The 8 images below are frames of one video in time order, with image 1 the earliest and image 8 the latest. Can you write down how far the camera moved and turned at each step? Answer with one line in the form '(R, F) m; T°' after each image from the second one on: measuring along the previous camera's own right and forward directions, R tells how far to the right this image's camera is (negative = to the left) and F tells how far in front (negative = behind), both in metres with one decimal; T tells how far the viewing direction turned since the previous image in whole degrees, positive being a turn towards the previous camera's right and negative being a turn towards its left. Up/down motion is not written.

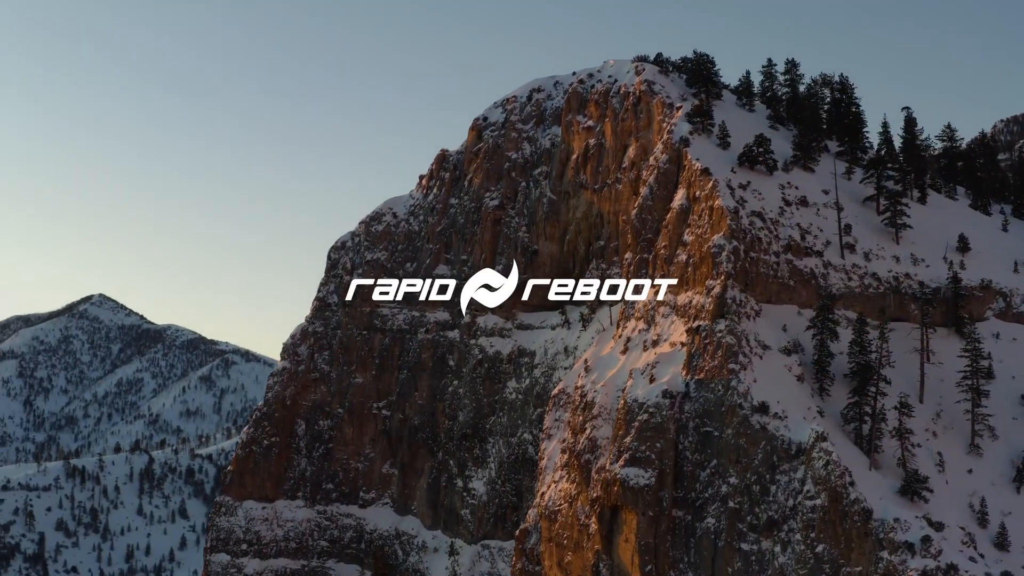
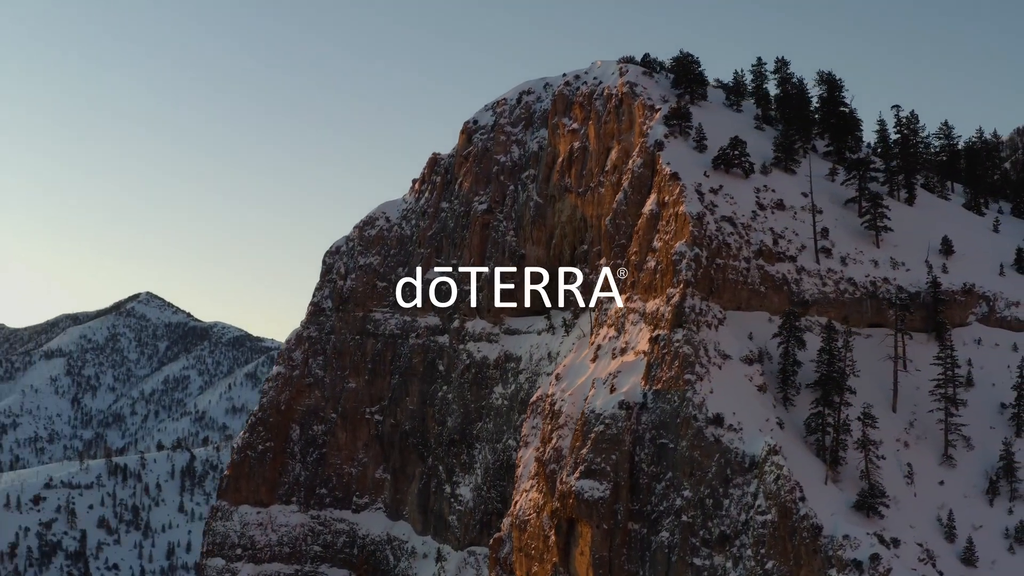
(+4.7, +0.8) m; -2°
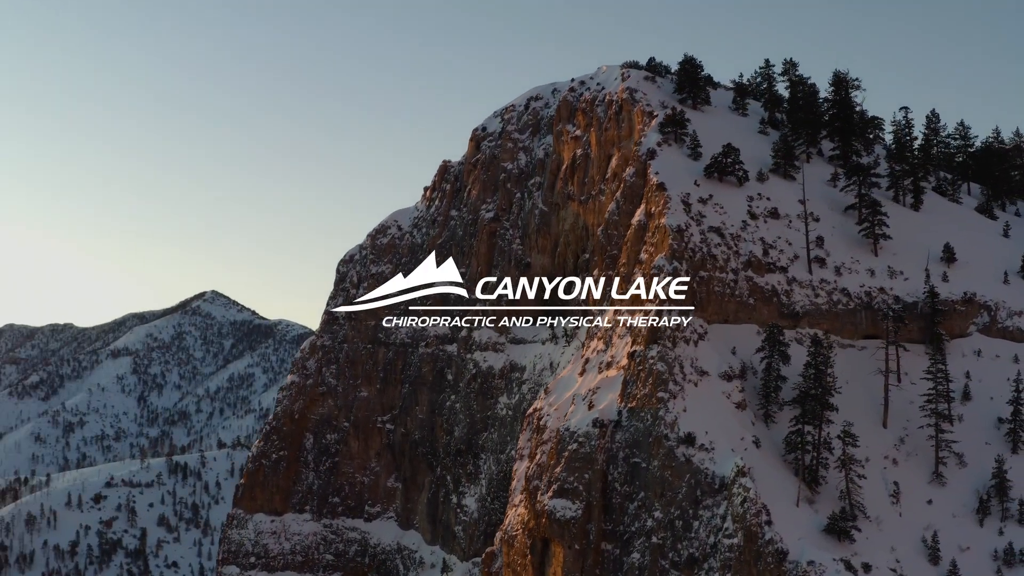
(+4.6, +0.7) m; -3°
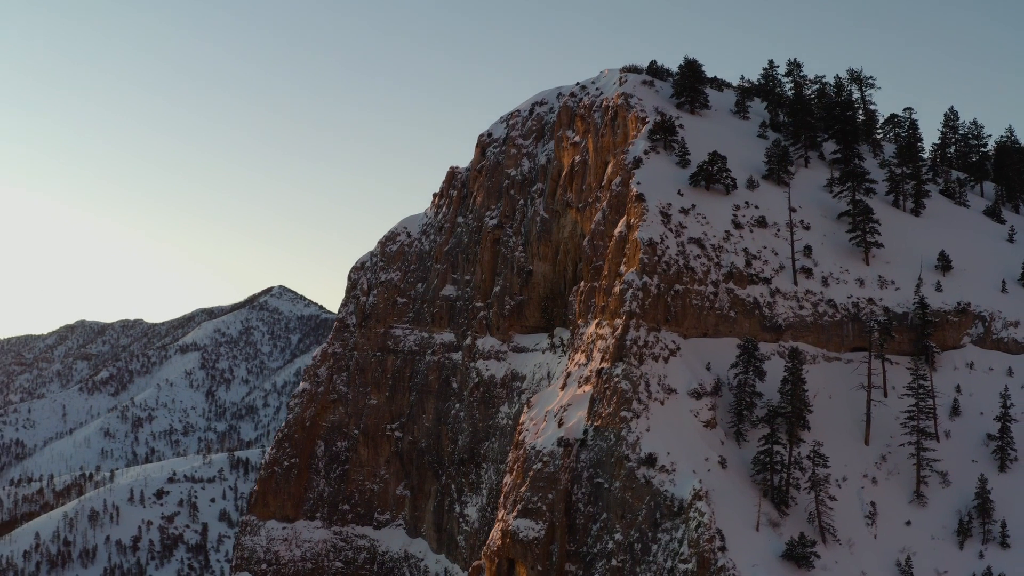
(+5.1, +0.8) m; -3°
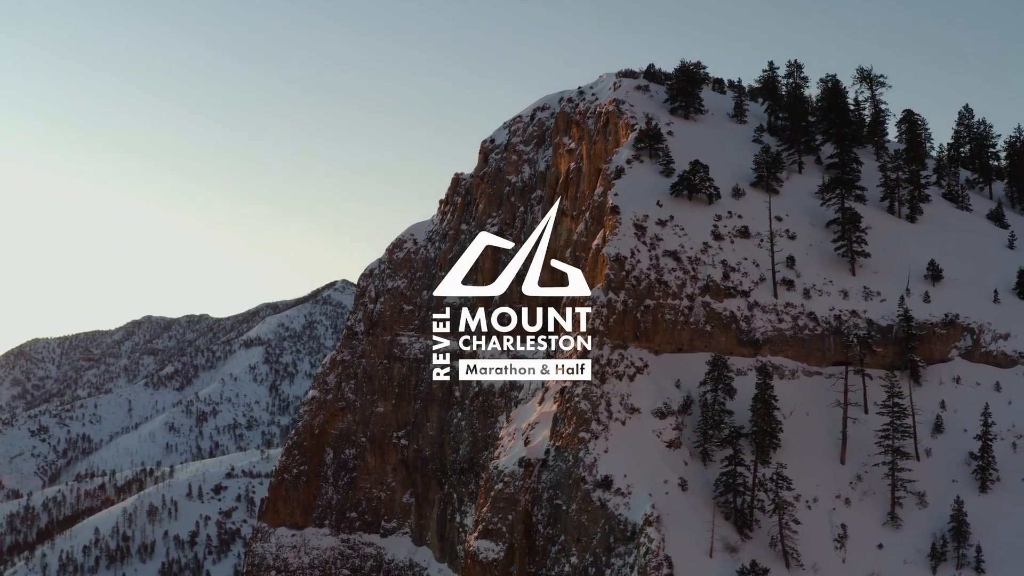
(+5.1, +0.8) m; -3°
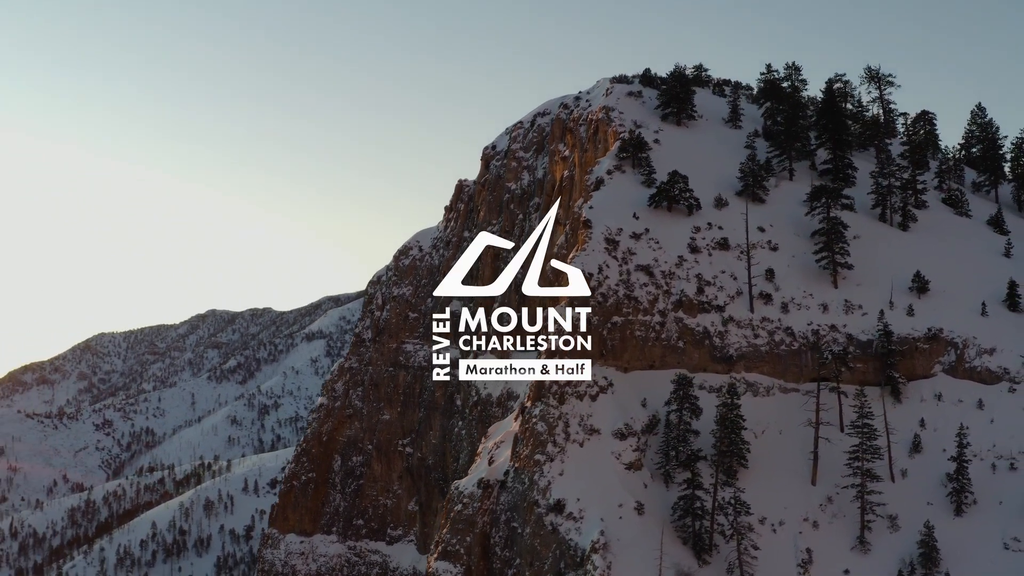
(+5.0, +0.8) m; -3°
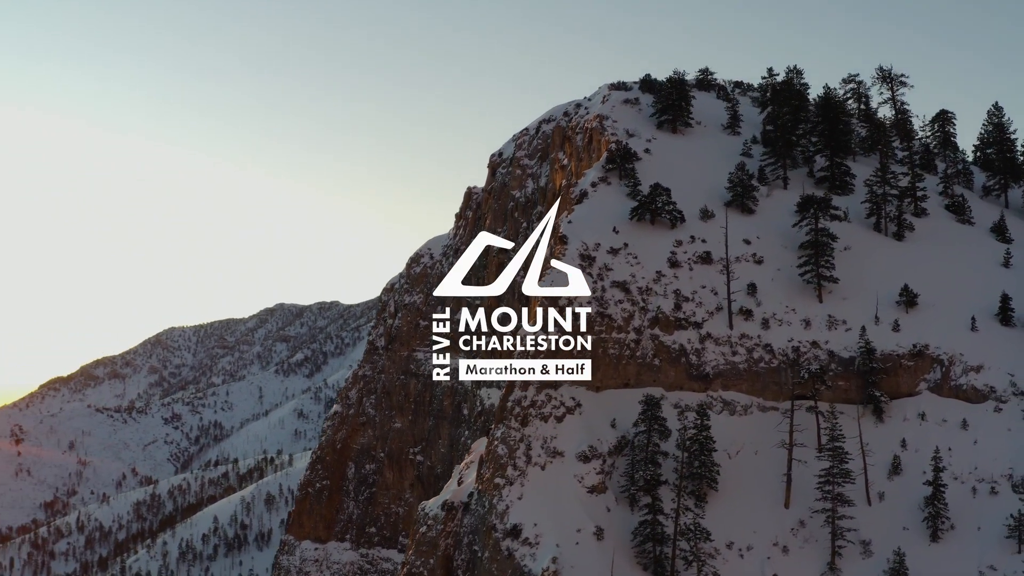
(+5.0, +0.6) m; -3°
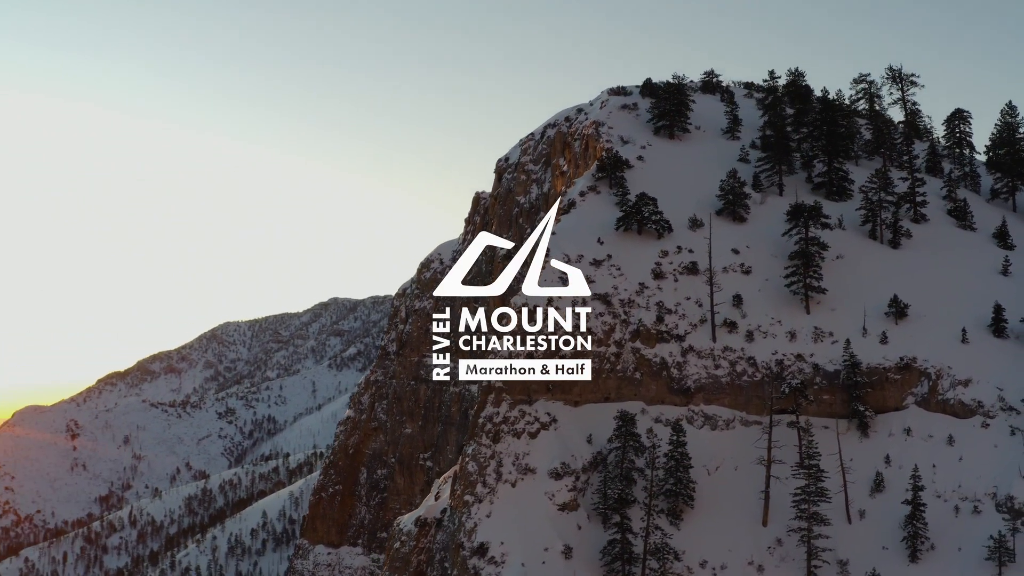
(+3.9, +0.4) m; -3°
